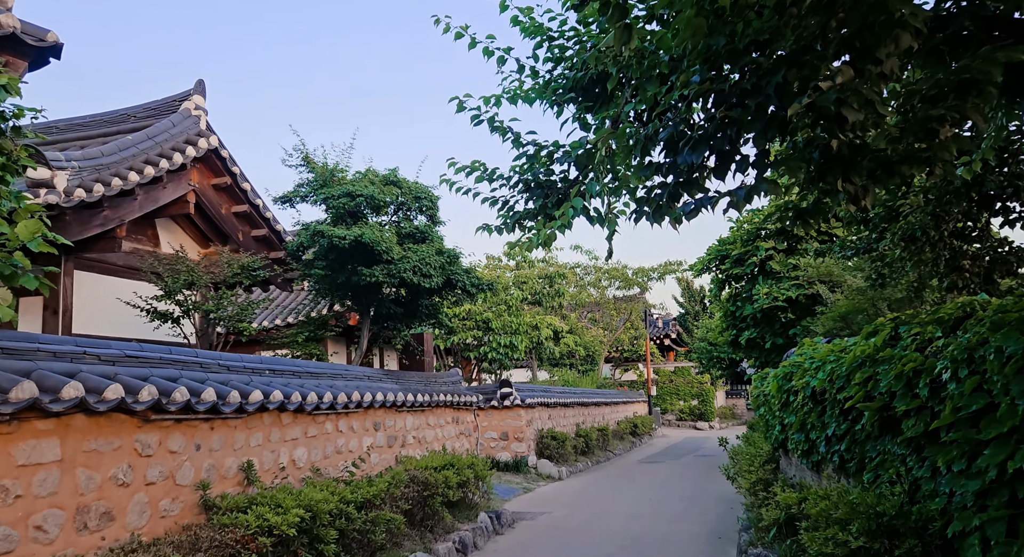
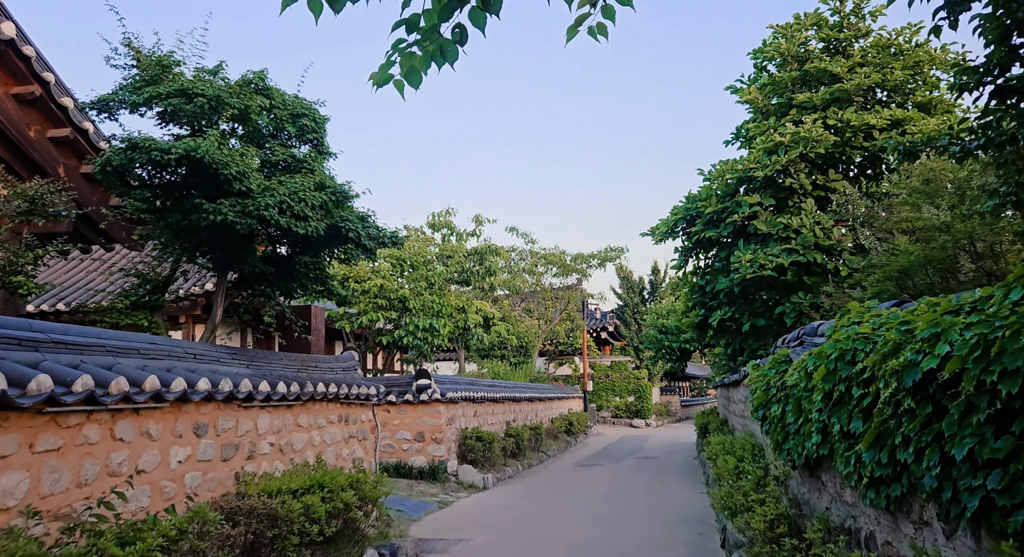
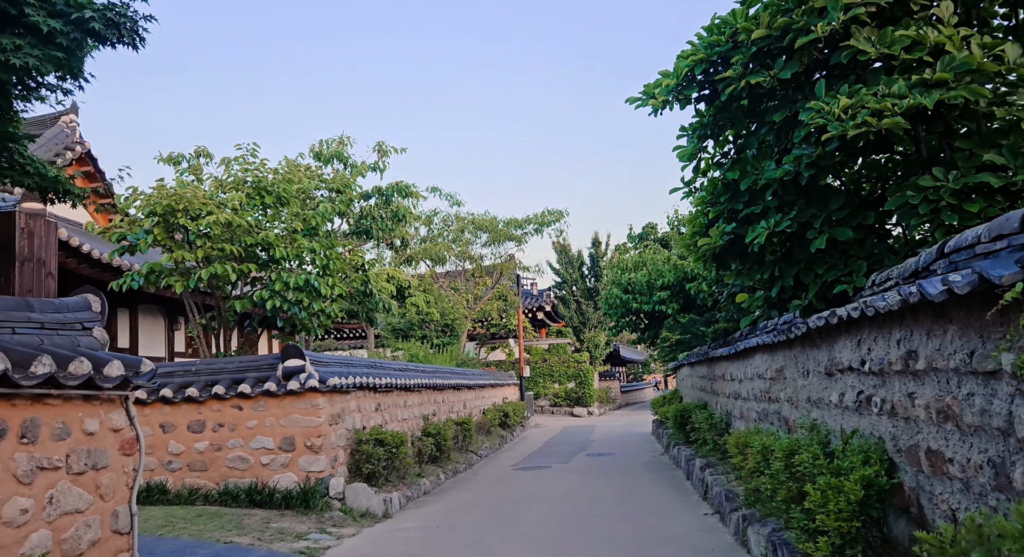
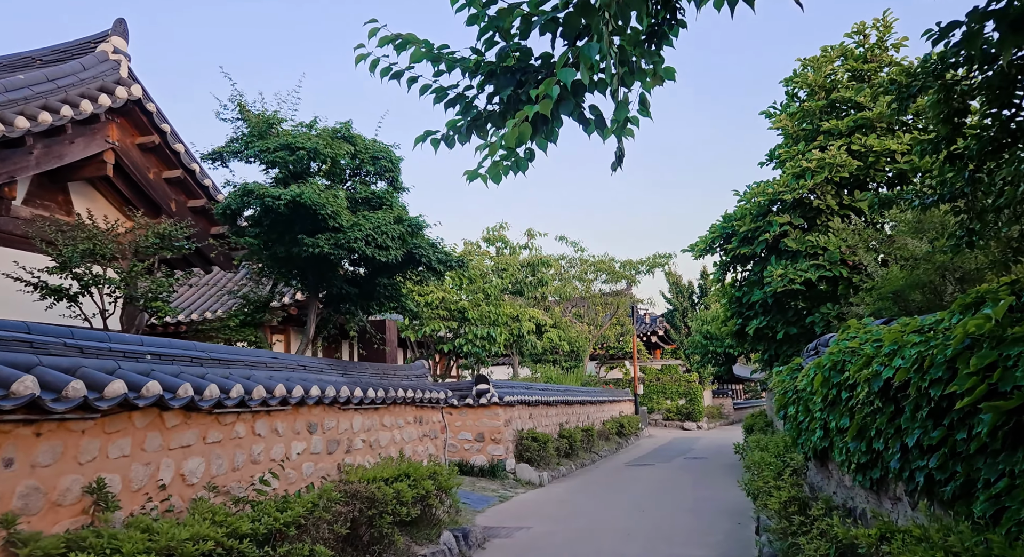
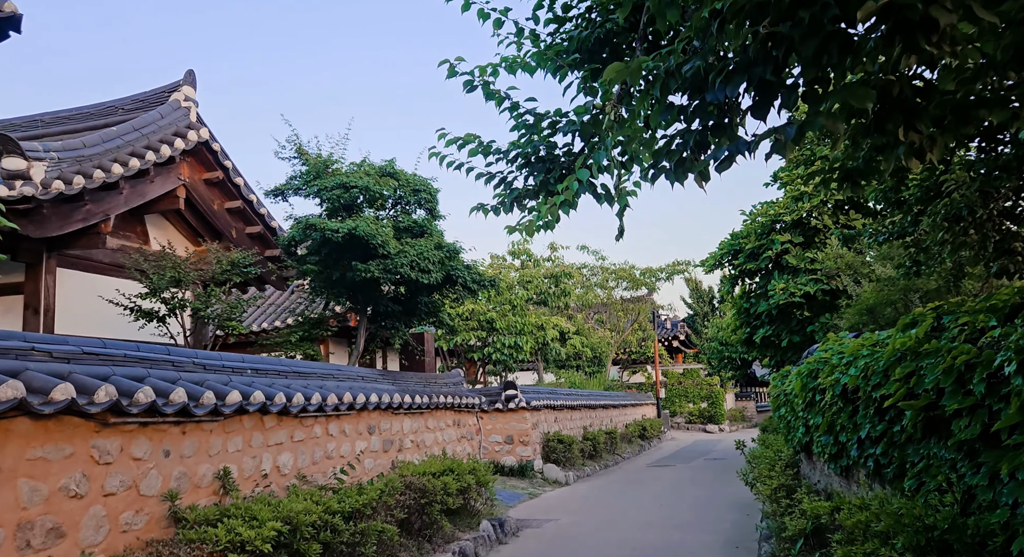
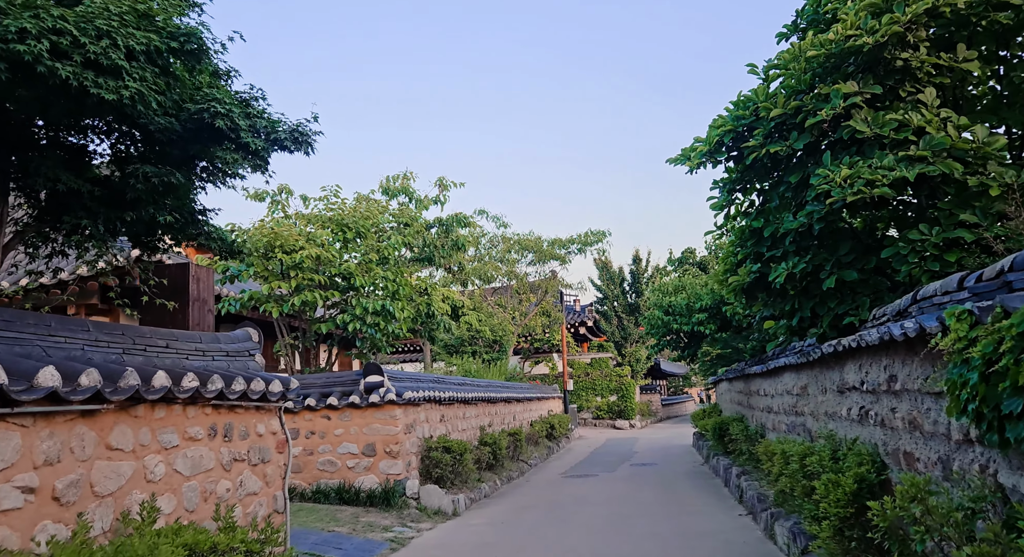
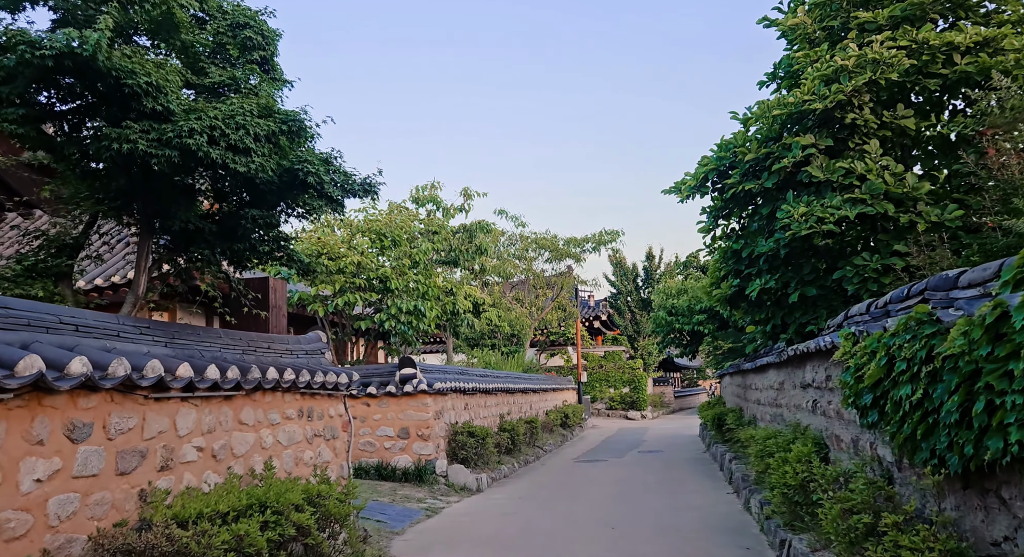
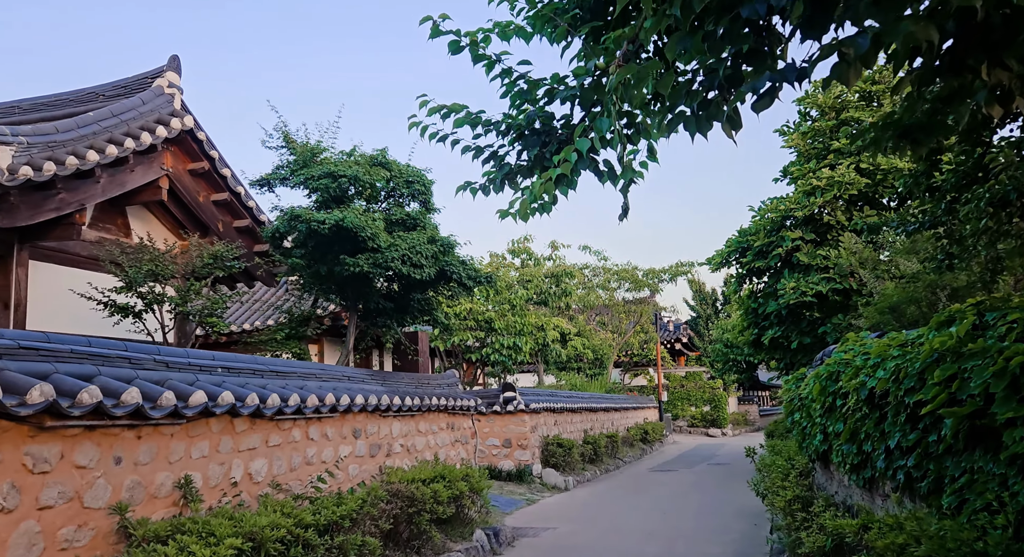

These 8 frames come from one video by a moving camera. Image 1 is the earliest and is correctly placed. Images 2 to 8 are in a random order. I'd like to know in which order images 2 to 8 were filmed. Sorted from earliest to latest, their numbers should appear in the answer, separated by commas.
5, 8, 4, 2, 7, 6, 3
